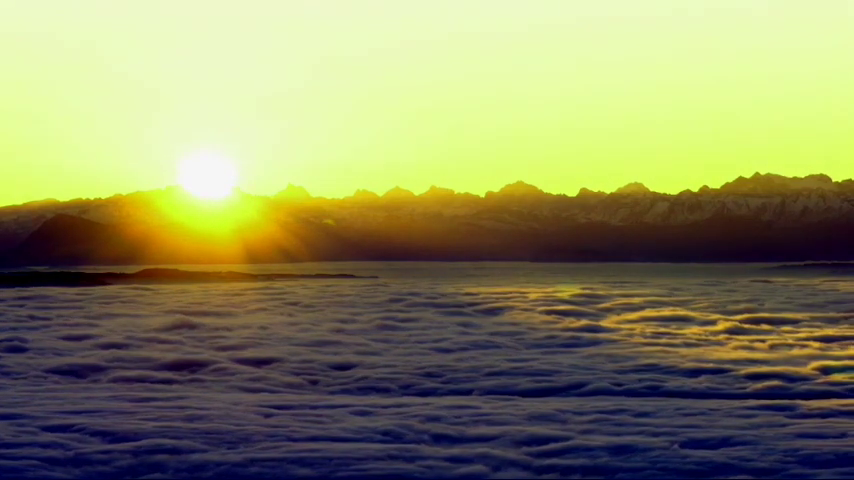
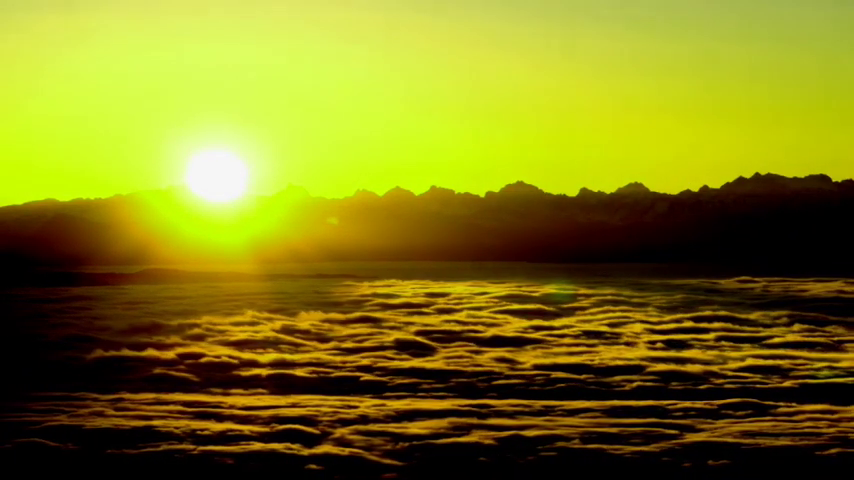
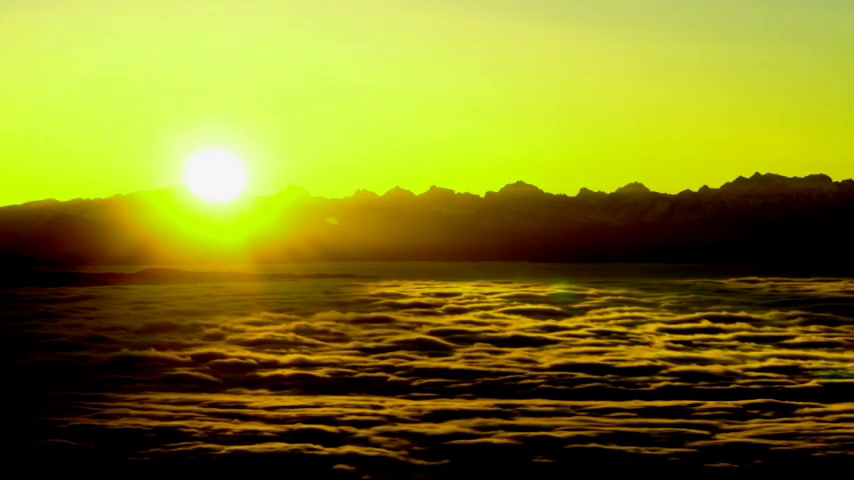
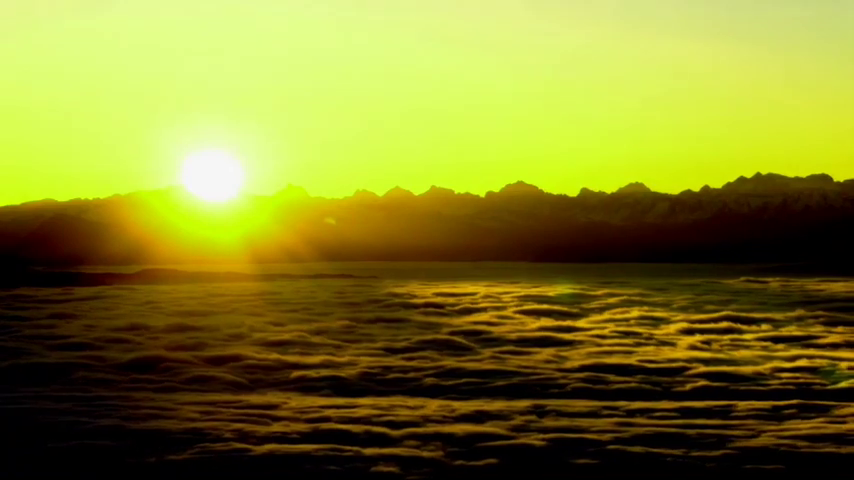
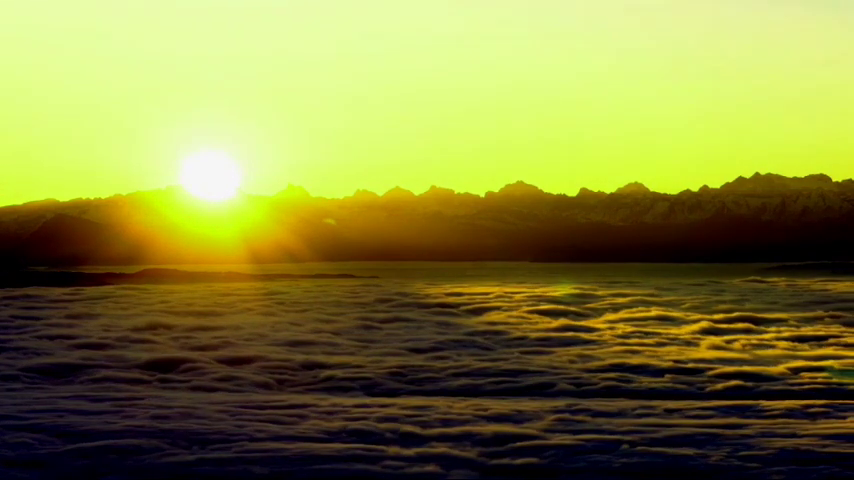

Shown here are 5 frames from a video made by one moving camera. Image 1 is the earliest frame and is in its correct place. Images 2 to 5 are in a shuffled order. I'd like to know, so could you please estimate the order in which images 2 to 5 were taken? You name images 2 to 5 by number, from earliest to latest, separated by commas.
5, 4, 3, 2
